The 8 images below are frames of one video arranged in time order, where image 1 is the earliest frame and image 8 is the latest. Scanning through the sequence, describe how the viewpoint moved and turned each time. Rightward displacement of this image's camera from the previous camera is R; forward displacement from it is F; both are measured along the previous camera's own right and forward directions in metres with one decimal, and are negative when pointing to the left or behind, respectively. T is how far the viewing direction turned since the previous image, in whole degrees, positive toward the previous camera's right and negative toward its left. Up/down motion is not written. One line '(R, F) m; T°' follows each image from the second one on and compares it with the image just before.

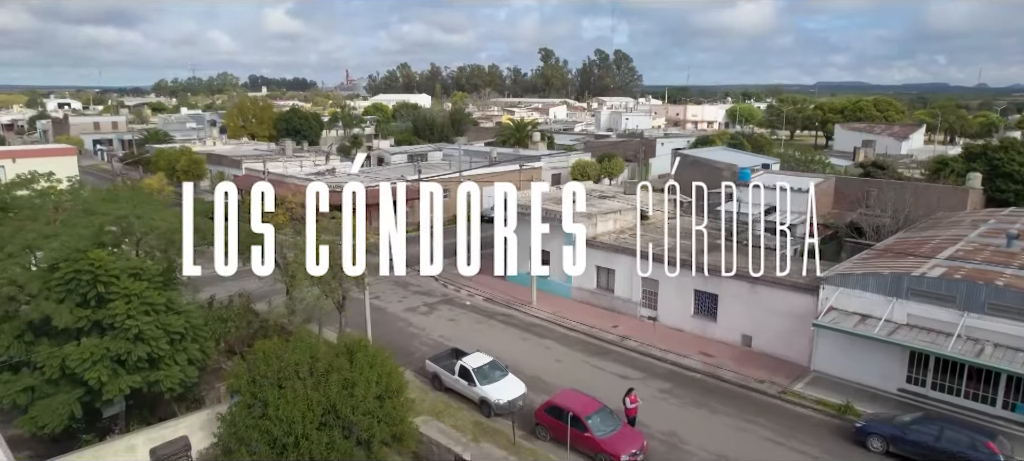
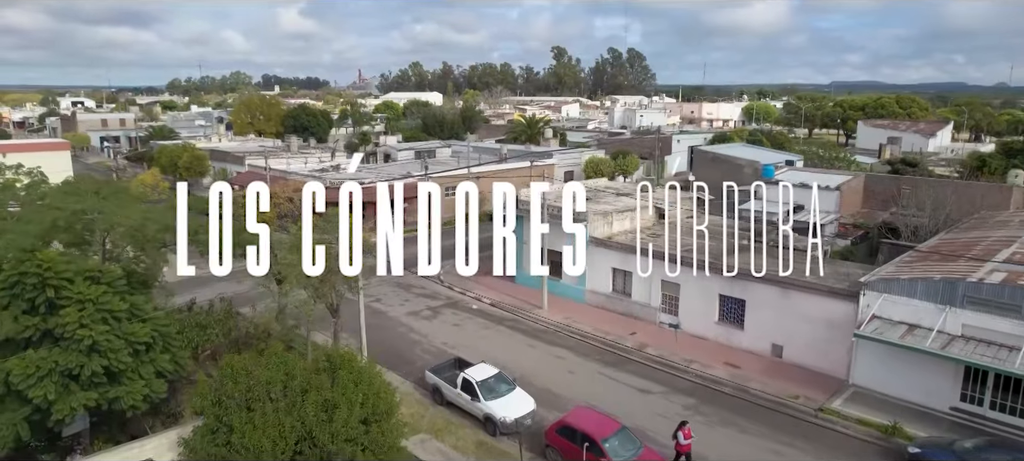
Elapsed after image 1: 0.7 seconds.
(+0.1, +1.8) m; -1°
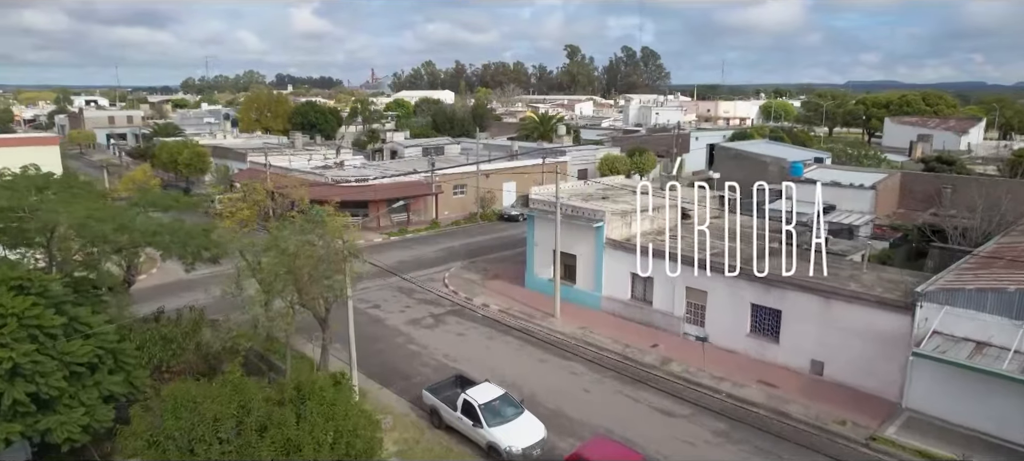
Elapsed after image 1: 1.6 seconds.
(+0.1, +2.1) m; -1°
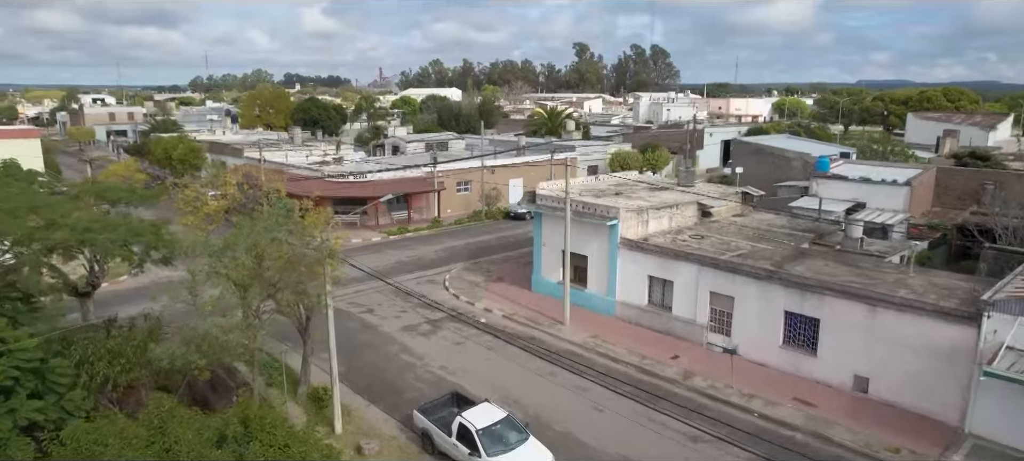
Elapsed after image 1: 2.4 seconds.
(+0.1, +2.1) m; -1°
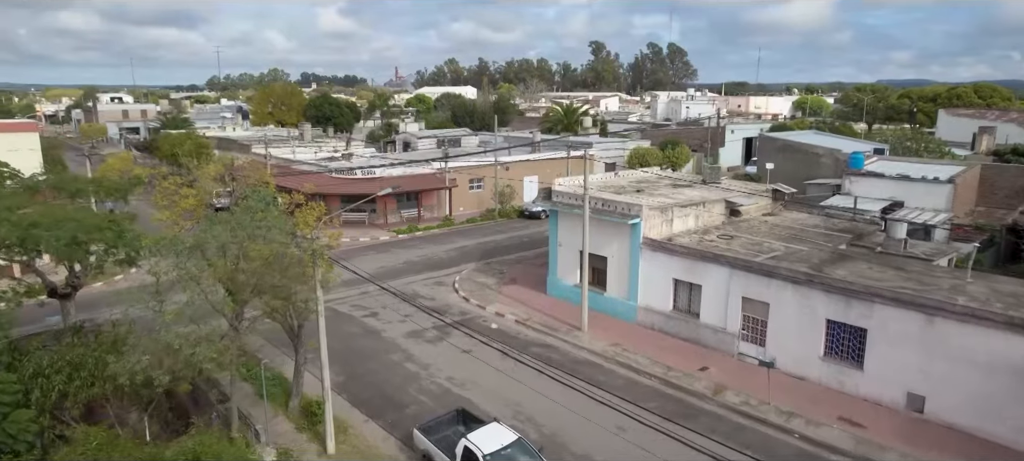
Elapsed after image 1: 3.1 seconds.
(0.0, +1.6) m; -1°
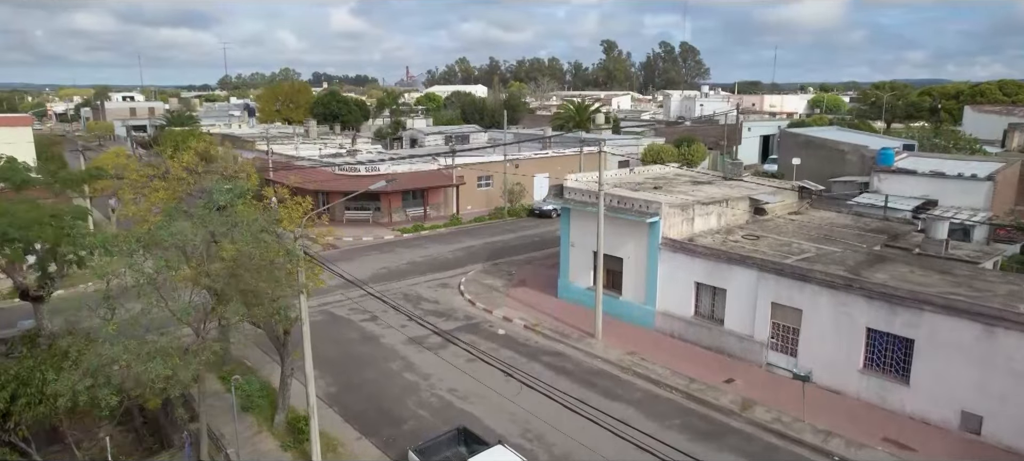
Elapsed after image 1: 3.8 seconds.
(+0.1, +1.4) m; -1°
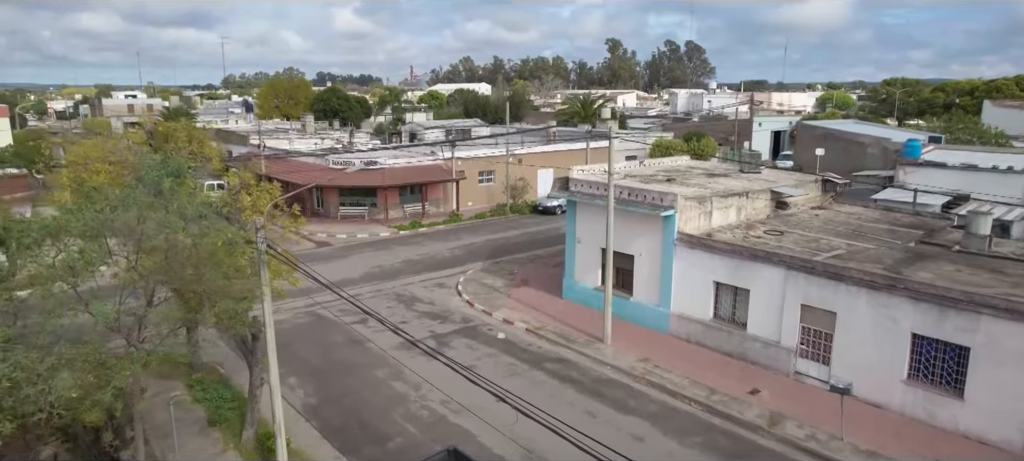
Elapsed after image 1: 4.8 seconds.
(+0.1, +1.7) m; 0°
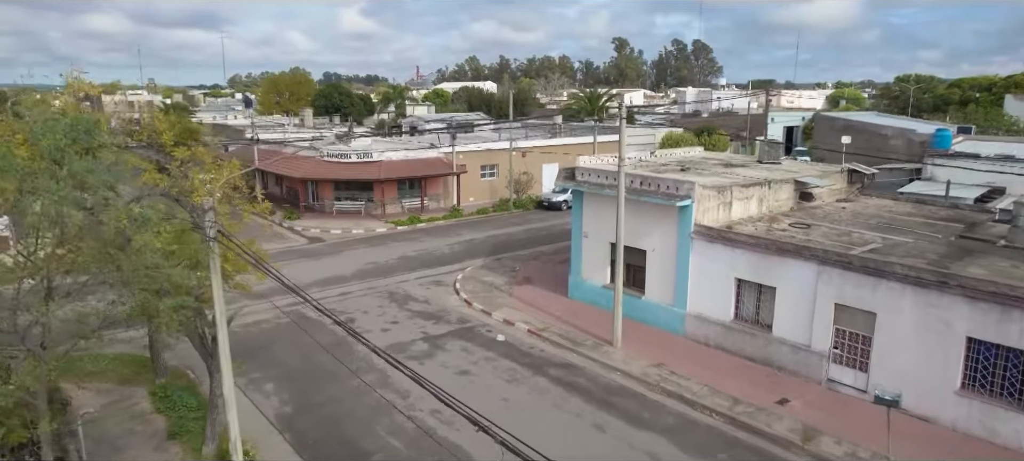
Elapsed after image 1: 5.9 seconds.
(+0.1, +1.6) m; -1°
